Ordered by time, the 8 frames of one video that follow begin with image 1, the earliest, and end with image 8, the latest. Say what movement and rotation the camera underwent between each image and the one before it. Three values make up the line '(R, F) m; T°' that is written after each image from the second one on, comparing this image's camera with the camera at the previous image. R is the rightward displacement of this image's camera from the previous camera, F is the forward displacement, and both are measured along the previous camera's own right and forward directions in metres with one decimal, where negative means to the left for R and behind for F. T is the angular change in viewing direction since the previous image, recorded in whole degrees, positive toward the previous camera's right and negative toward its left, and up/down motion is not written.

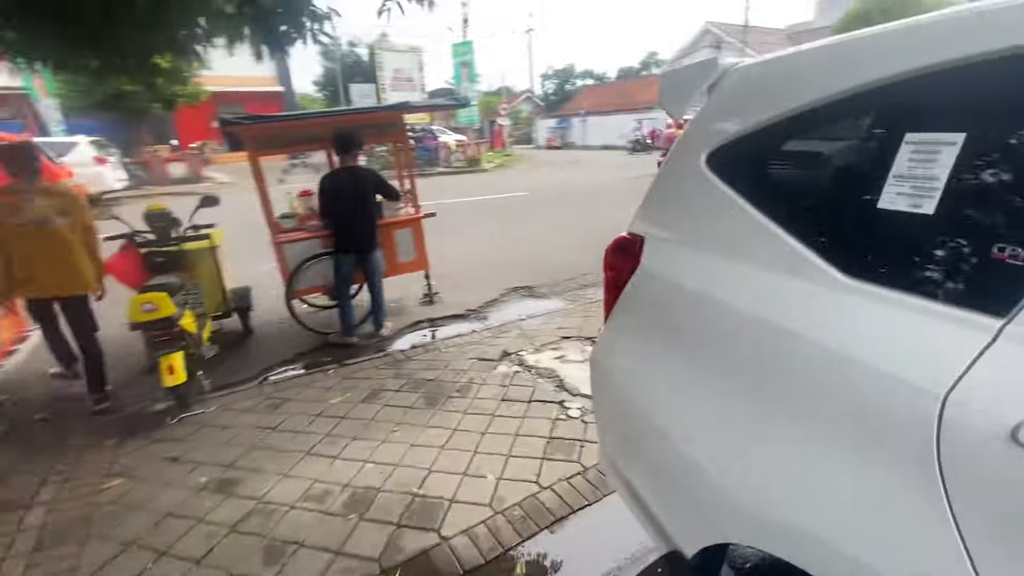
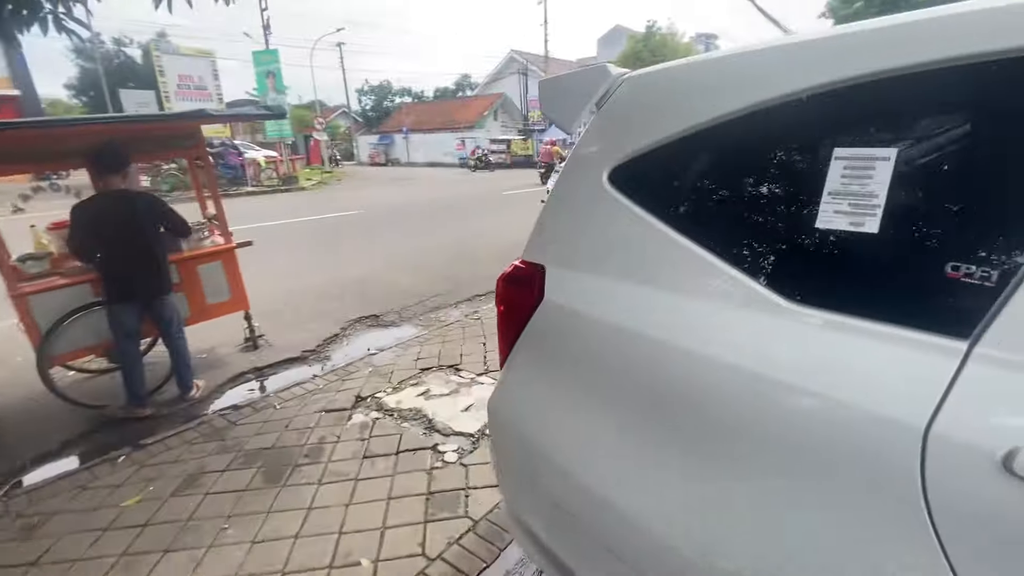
(-0.1, +0.3) m; +19°
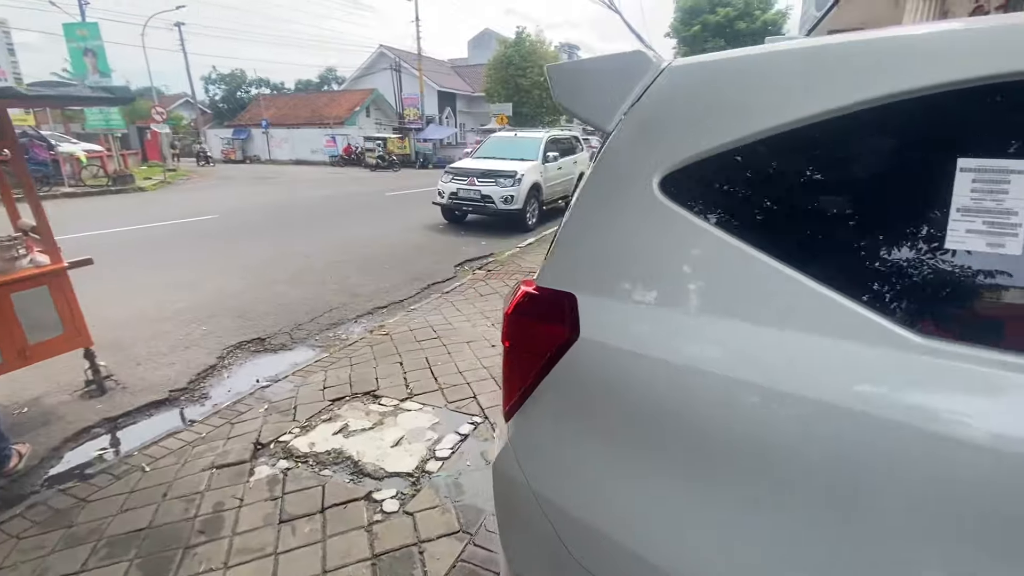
(-0.3, +0.3) m; +14°
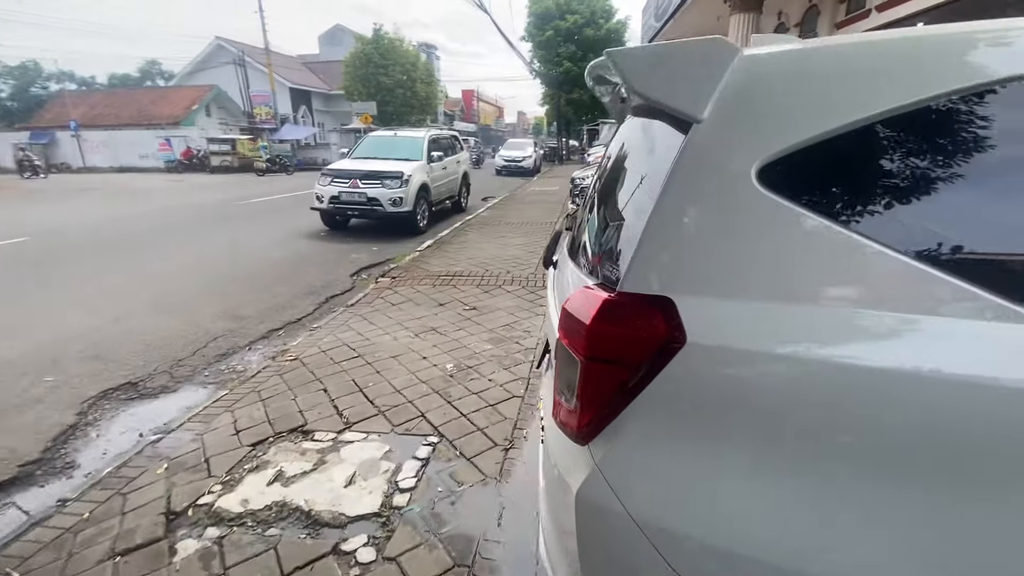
(-0.4, +0.2) m; +14°
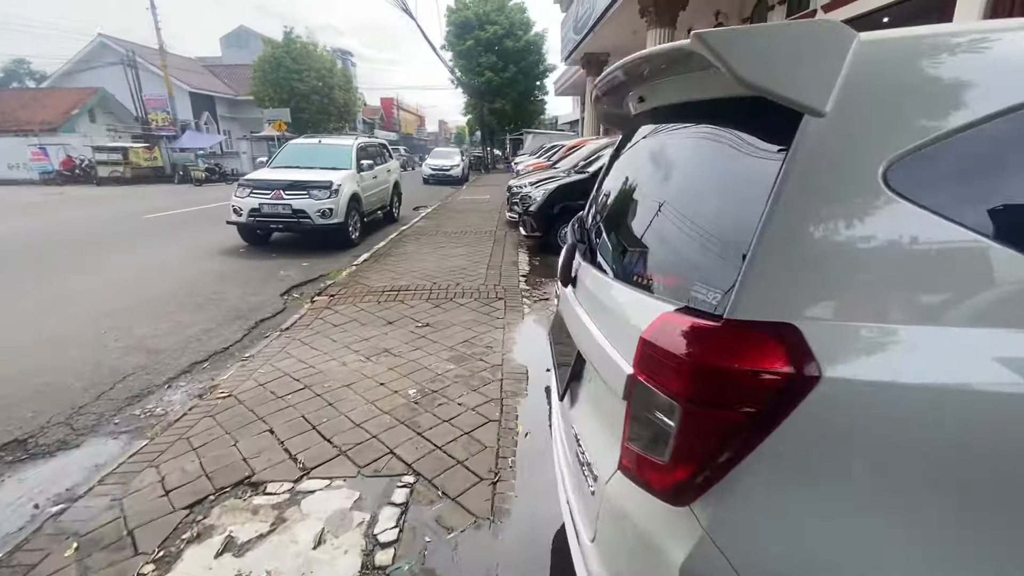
(-0.3, +0.2) m; +9°
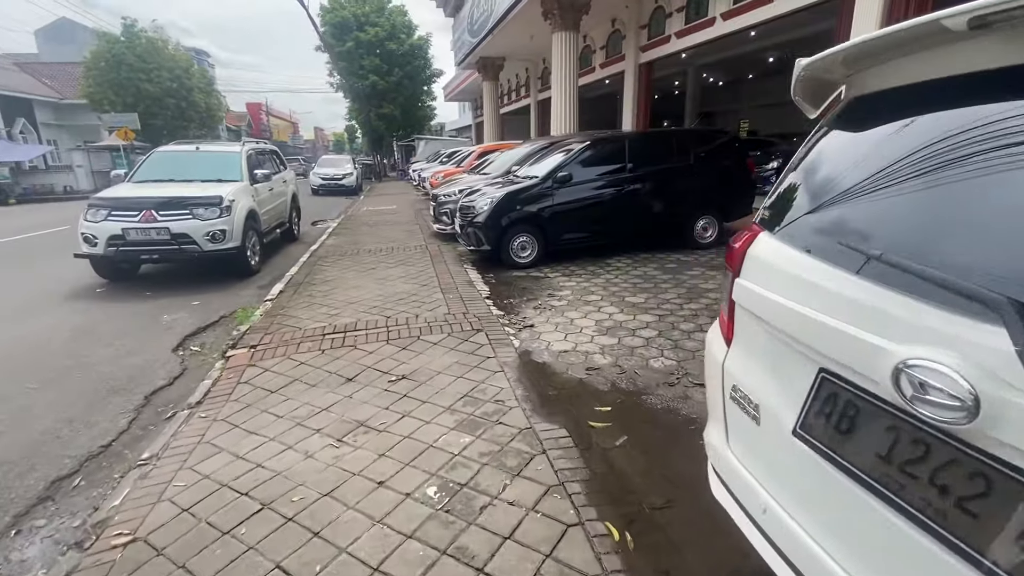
(-0.8, +1.0) m; +12°
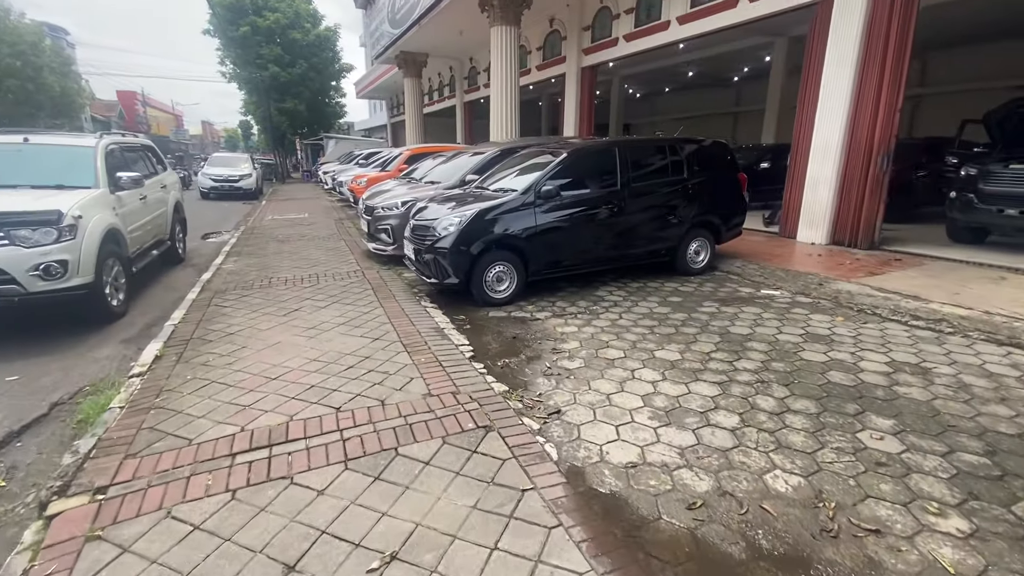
(-0.7, +1.5) m; +10°
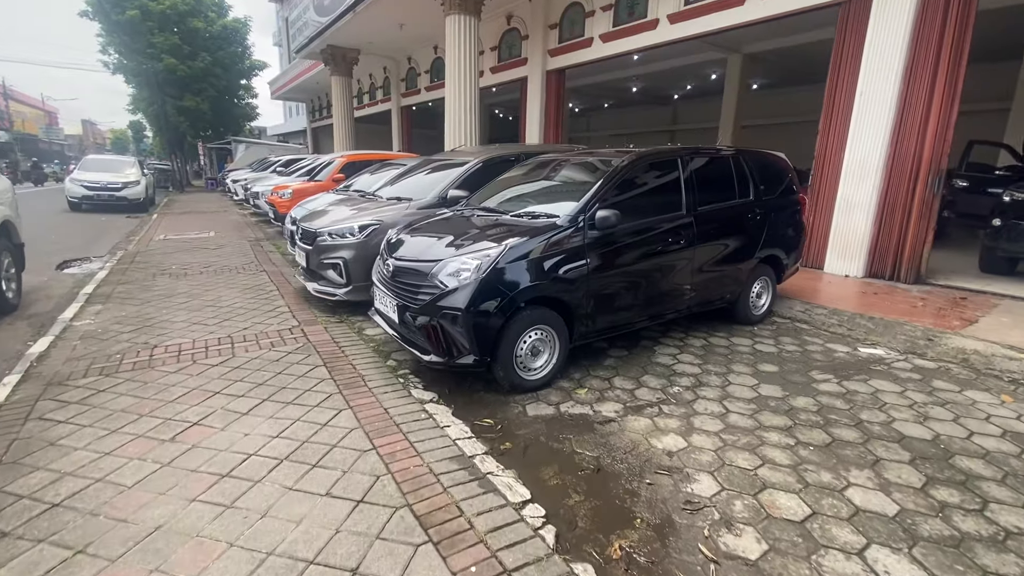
(-0.9, +2.0) m; +9°
